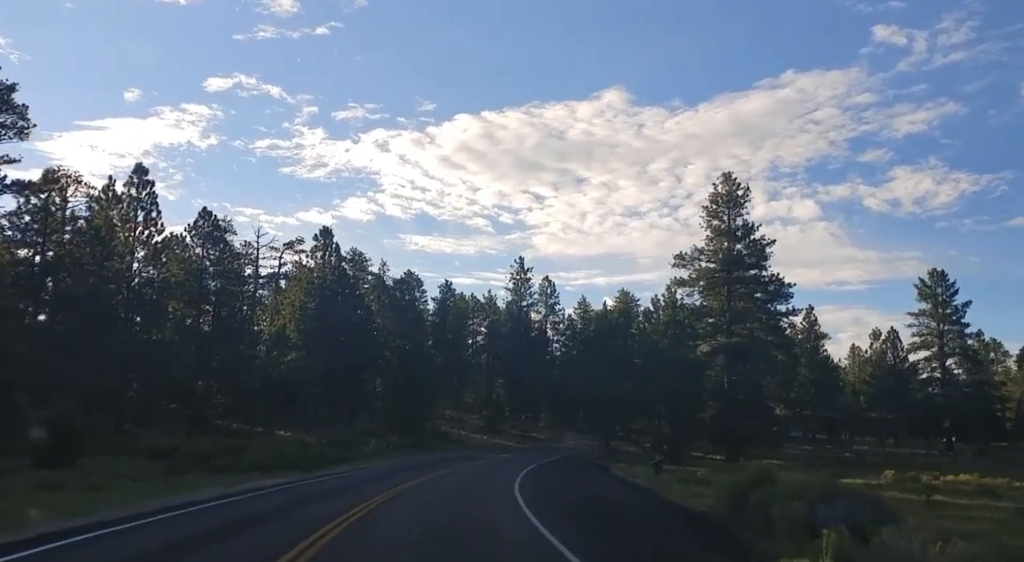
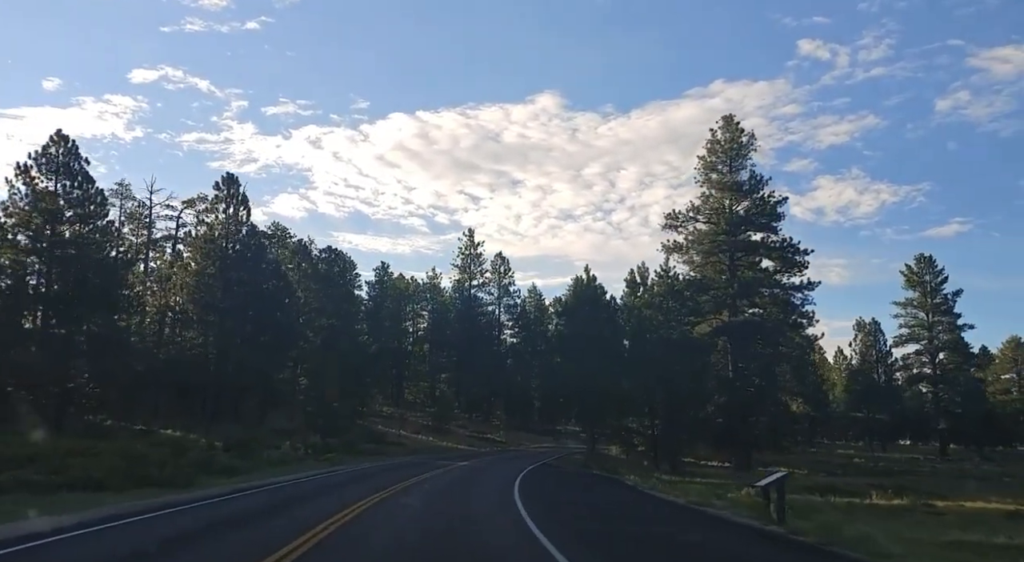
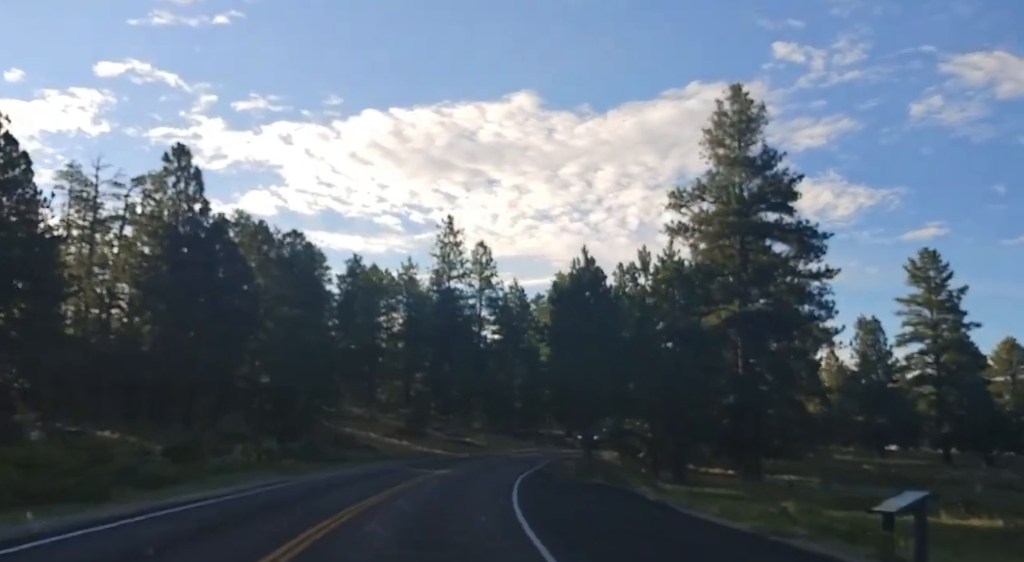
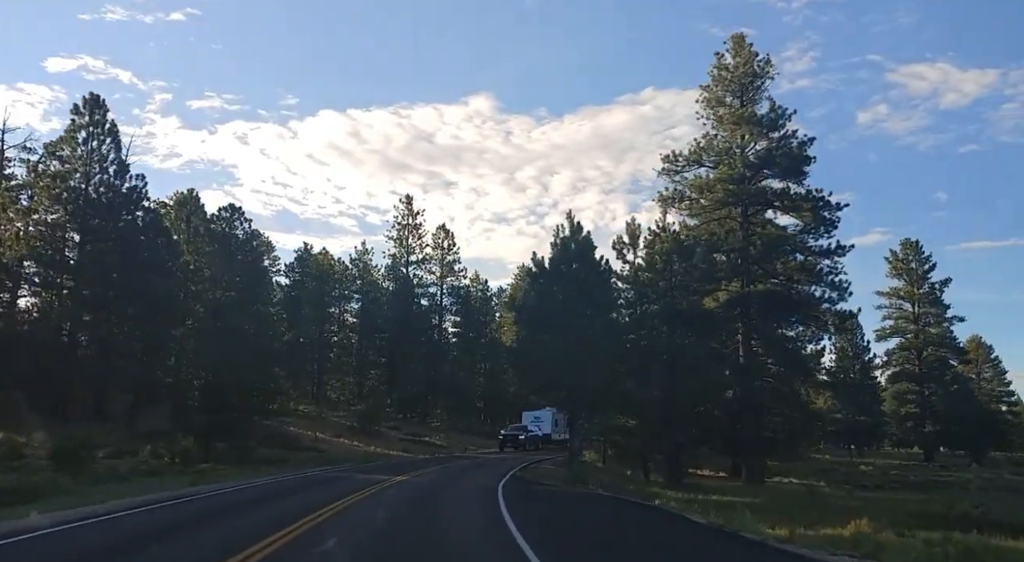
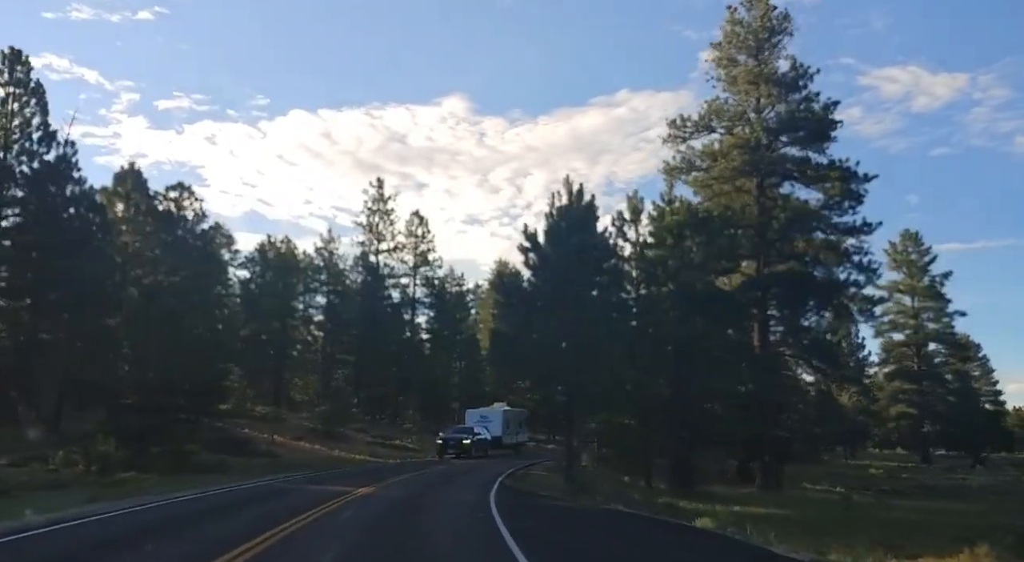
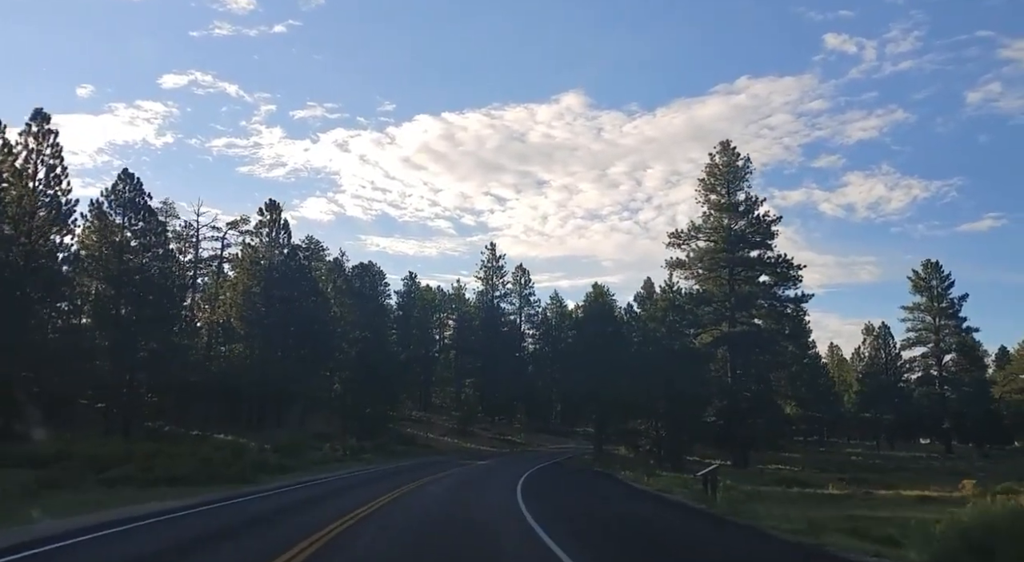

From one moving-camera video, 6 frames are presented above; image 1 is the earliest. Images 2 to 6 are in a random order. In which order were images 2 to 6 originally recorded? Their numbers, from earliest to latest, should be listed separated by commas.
6, 2, 3, 4, 5
